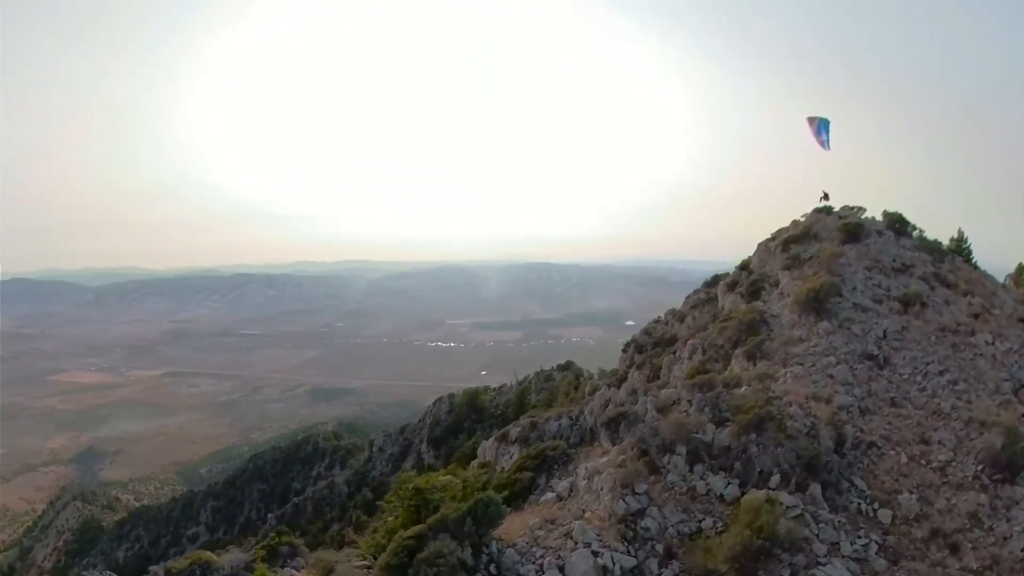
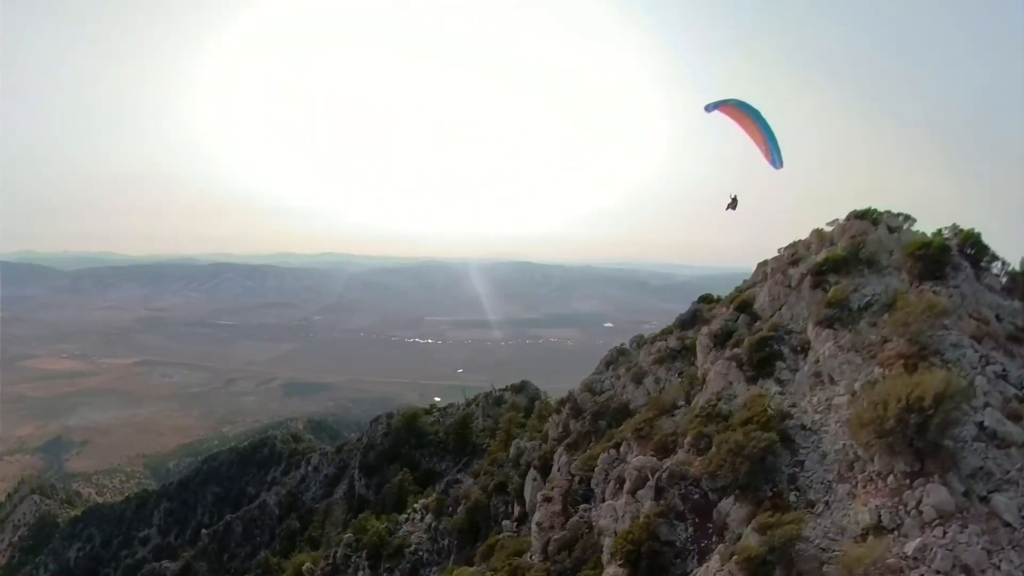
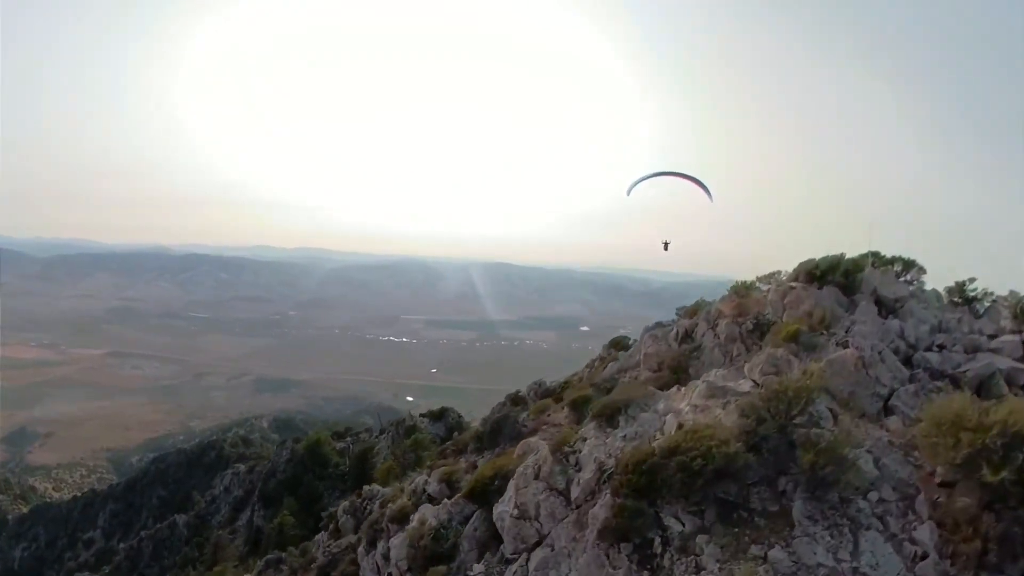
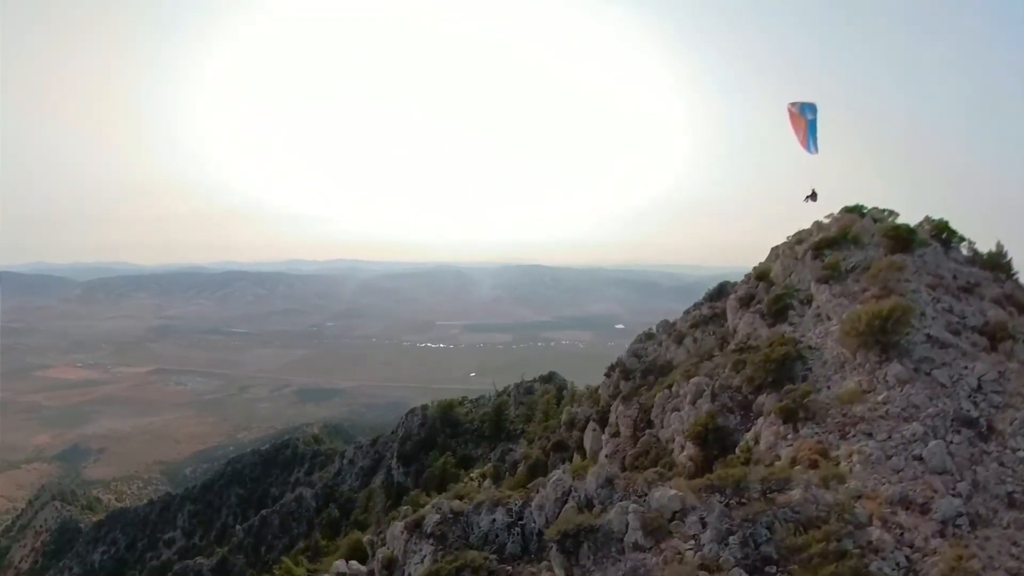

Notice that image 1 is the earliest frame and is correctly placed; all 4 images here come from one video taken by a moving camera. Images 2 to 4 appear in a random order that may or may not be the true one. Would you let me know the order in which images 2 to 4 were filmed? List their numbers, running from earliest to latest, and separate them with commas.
4, 2, 3
